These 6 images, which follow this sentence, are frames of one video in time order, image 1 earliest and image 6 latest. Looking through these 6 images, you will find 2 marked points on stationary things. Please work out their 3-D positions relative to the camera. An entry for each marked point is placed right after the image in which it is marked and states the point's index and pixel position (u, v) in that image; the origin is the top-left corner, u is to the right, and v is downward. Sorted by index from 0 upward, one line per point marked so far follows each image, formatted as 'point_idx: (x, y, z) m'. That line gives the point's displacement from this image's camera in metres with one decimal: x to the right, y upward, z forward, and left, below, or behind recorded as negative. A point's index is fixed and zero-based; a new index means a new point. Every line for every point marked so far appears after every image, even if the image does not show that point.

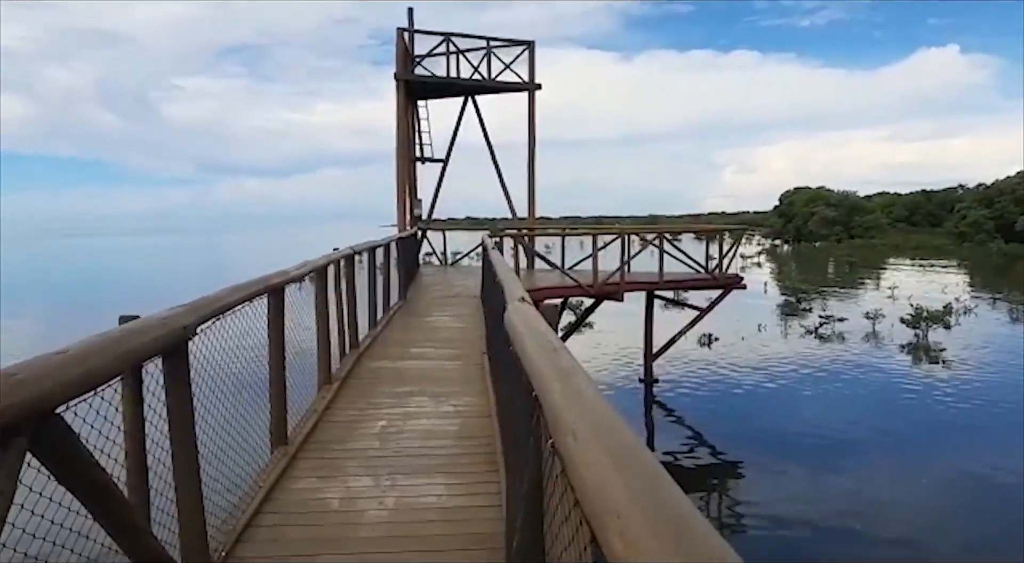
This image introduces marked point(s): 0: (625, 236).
0: (+1.9, +0.6, +12.1) m
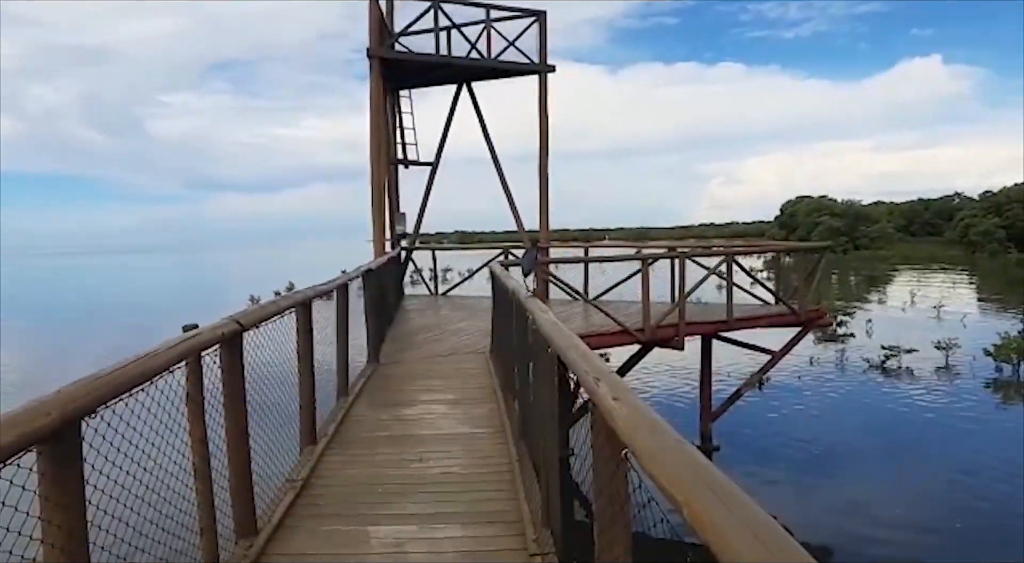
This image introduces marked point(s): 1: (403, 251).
0: (+2.0, +0.2, +9.4) m
1: (-1.8, +0.5, +13.0) m
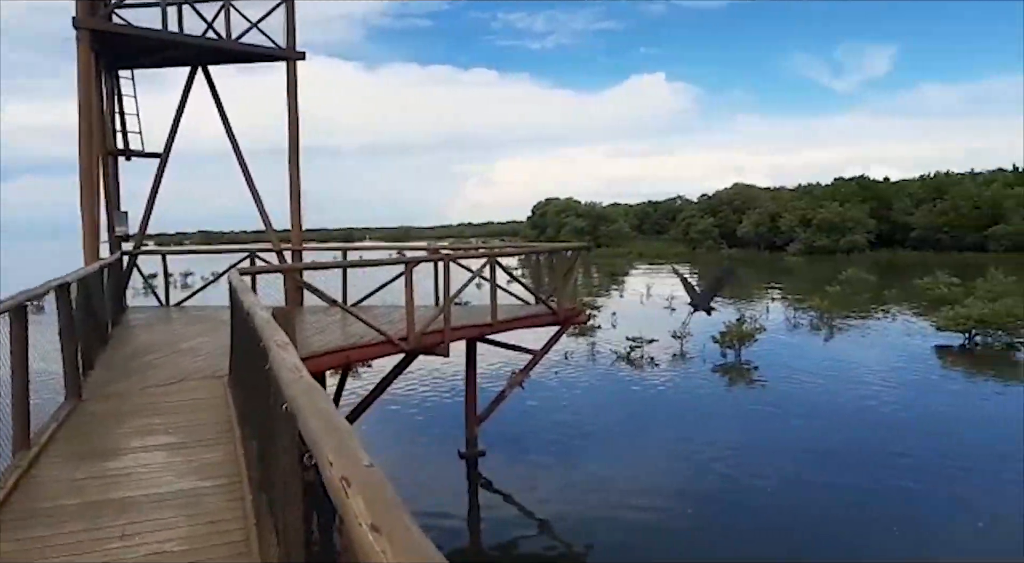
0: (-0.8, +0.2, +9.1) m
1: (-5.4, +0.4, +11.4) m
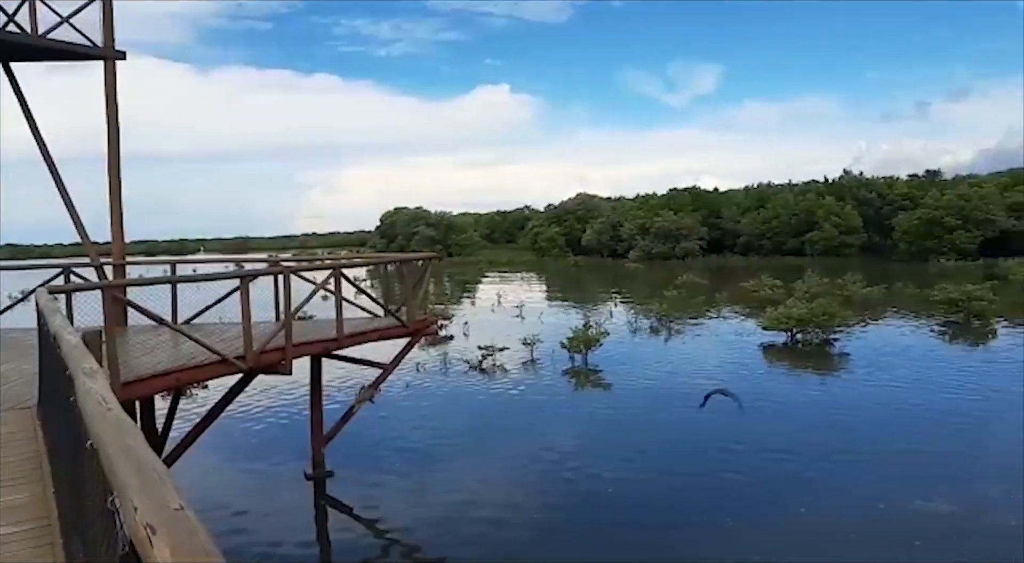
0: (-2.4, 0.0, +8.7) m
1: (-7.5, +0.1, +10.1) m
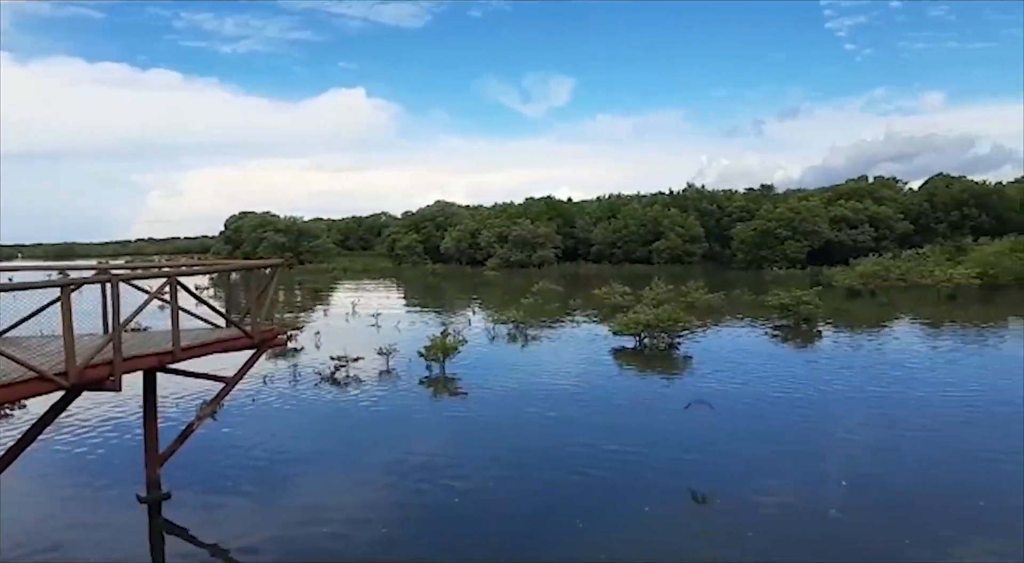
0: (-3.9, 0.0, +8.1) m
1: (-9.2, 0.0, +8.5) m
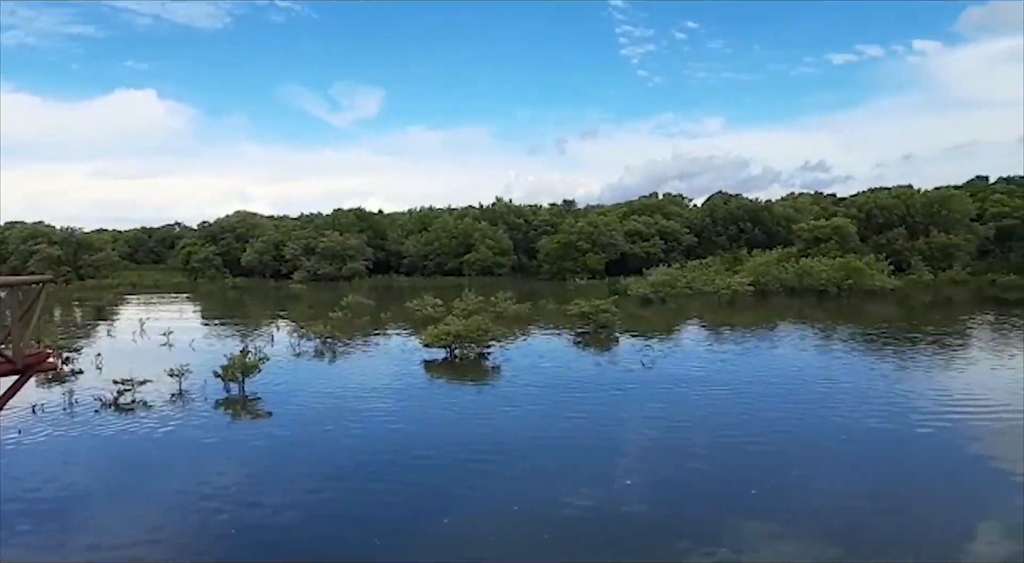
0: (-5.7, -0.2, +6.9) m
1: (-10.9, -0.2, +6.1) m
